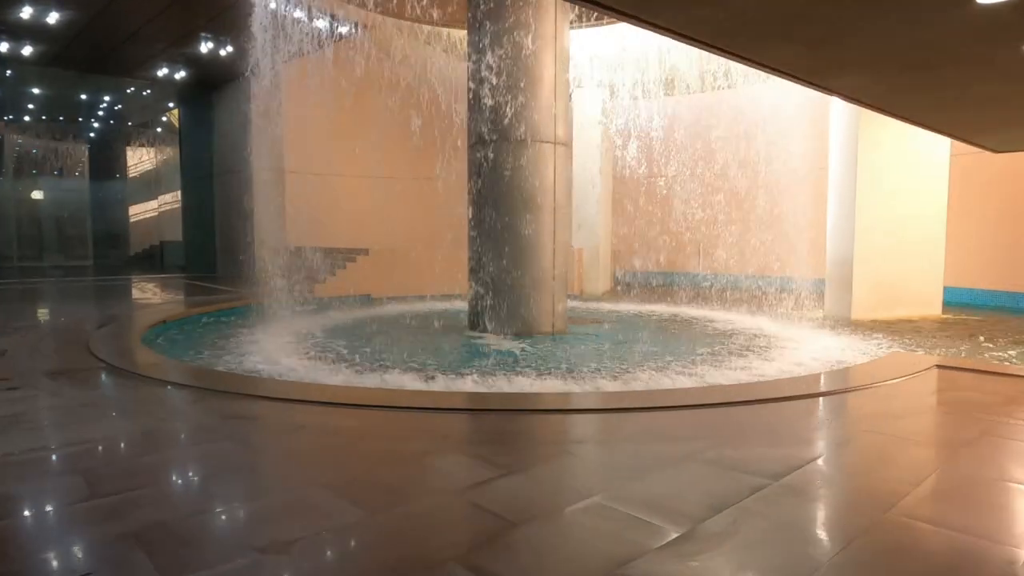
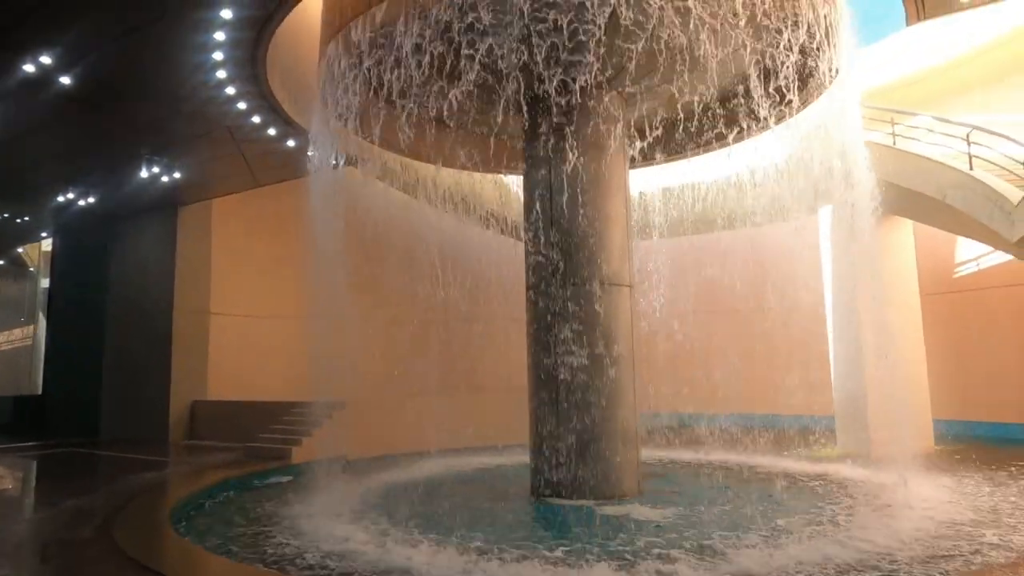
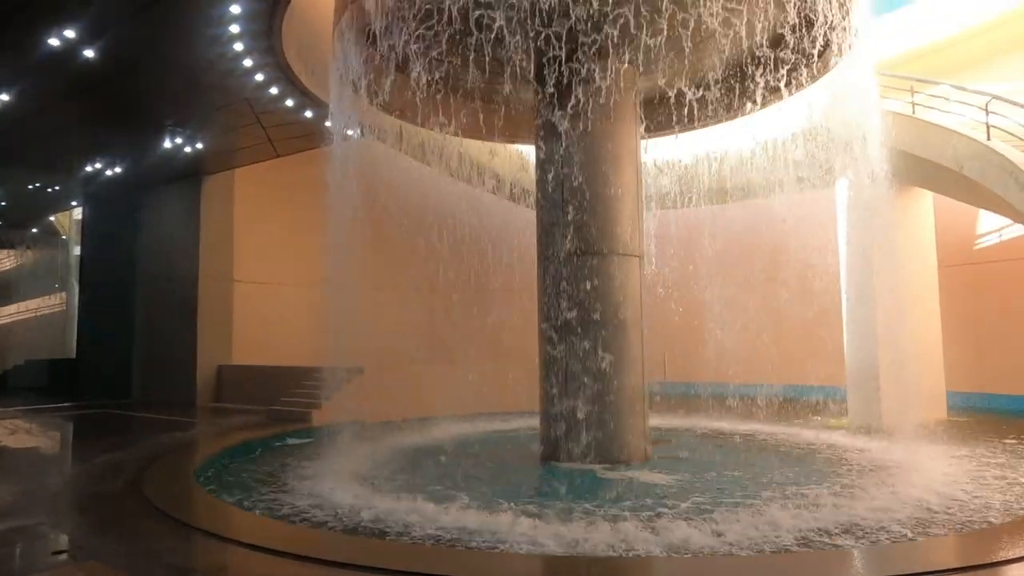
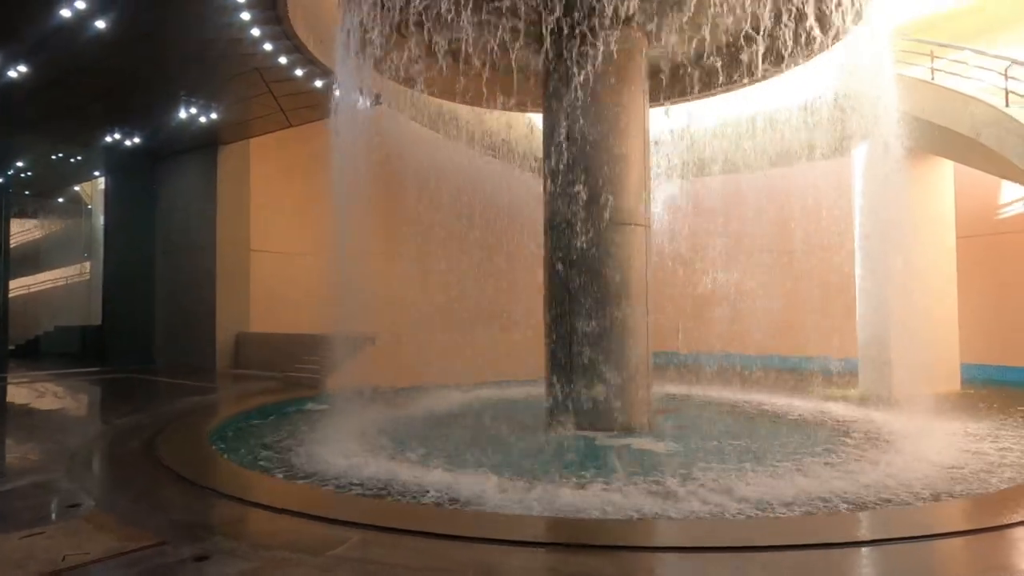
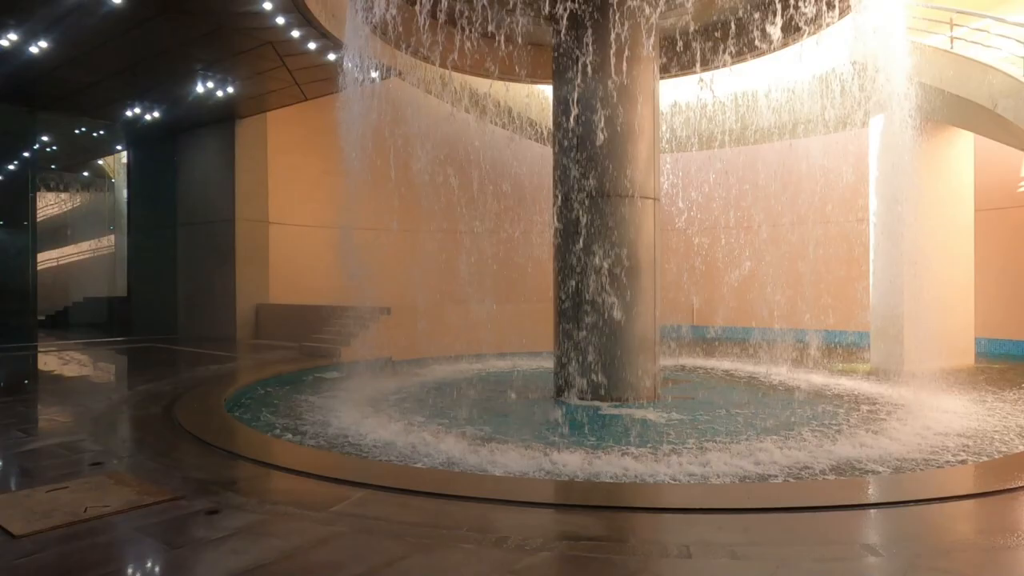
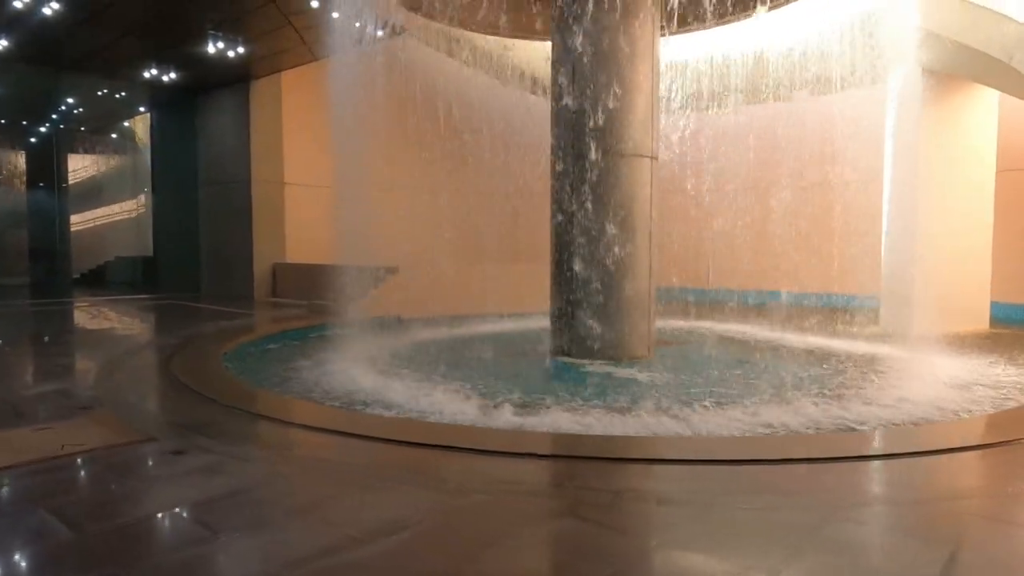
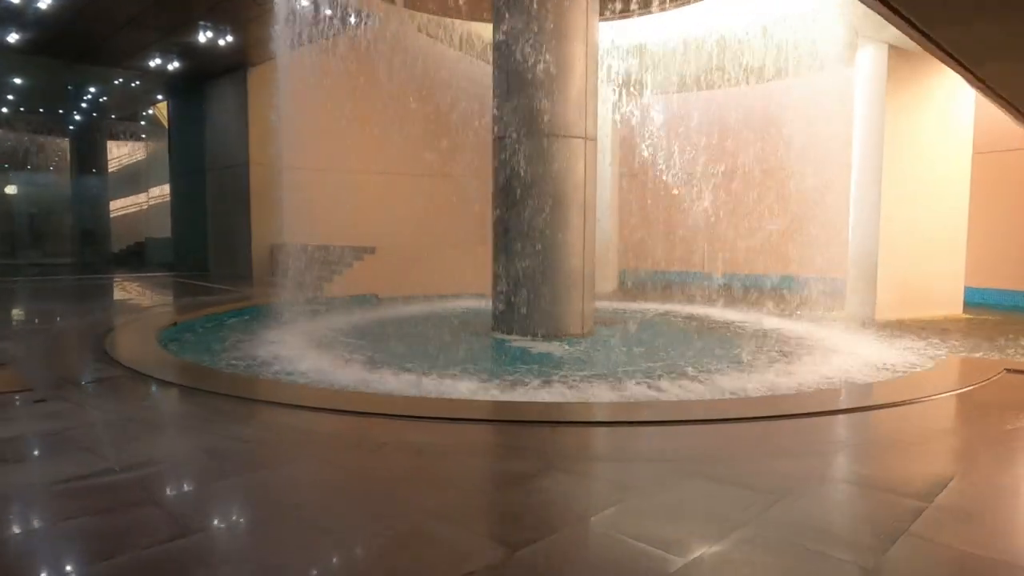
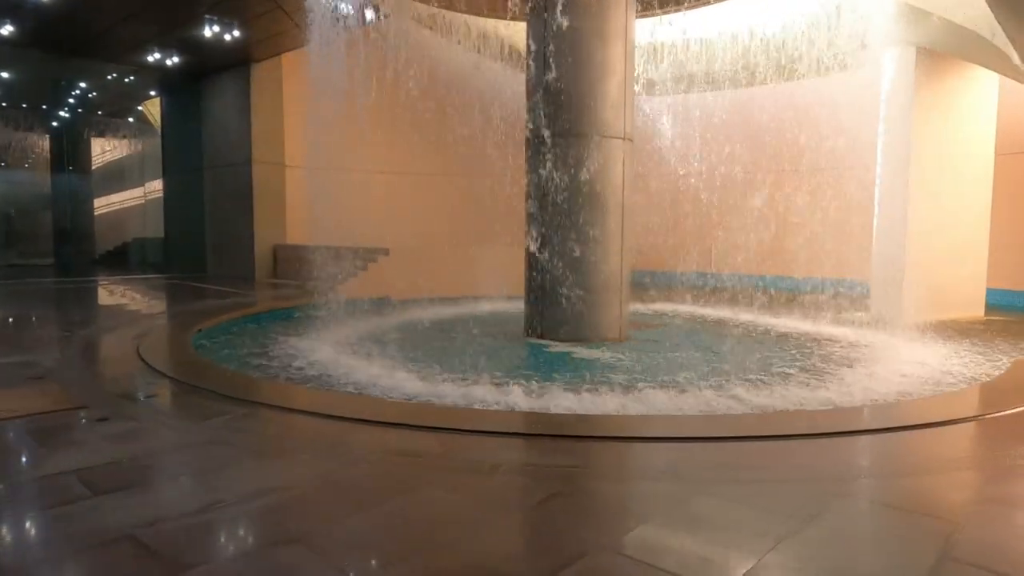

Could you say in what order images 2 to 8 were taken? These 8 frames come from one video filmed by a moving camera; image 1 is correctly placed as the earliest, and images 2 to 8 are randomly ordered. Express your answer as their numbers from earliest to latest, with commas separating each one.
7, 8, 6, 5, 4, 3, 2
